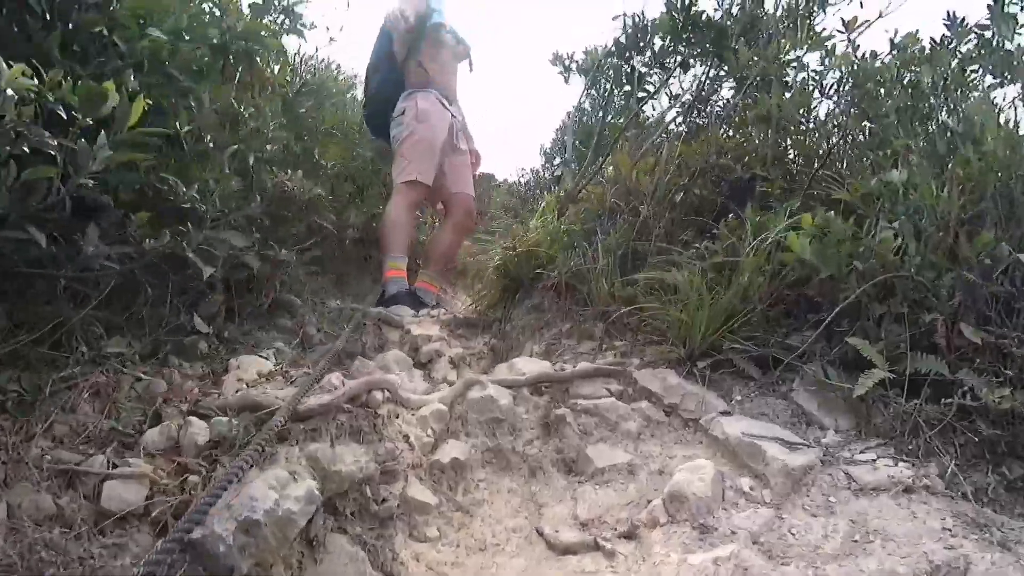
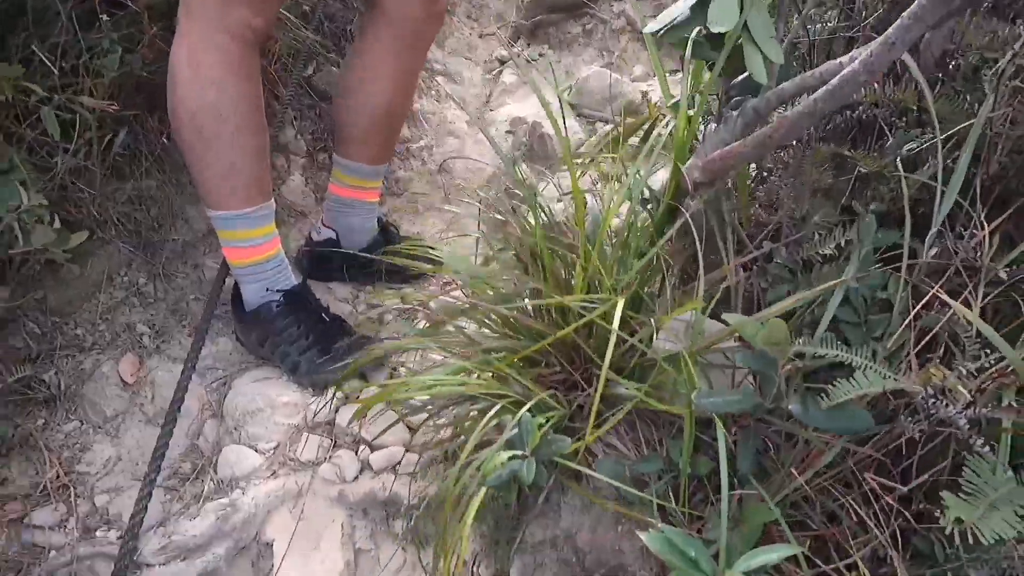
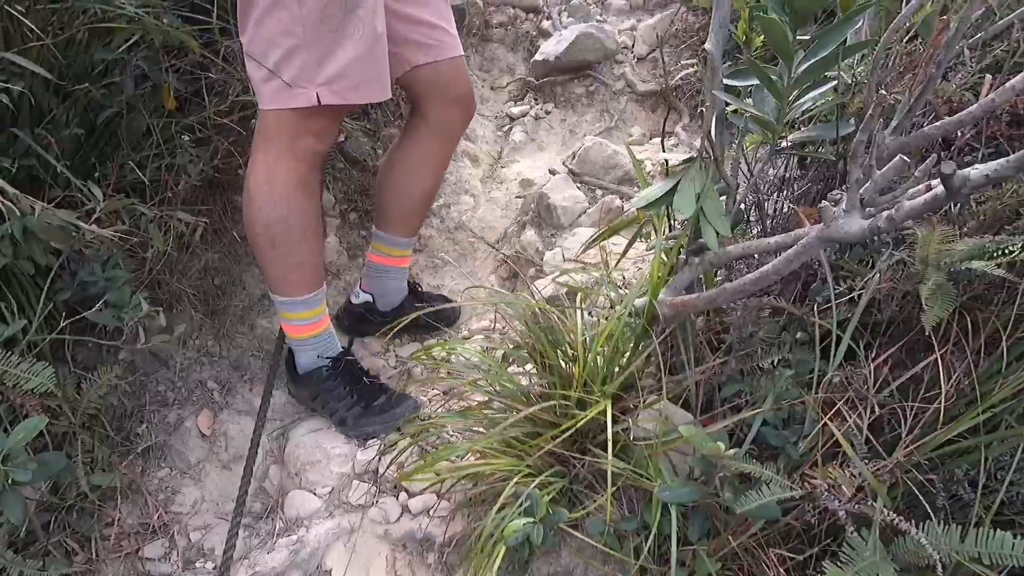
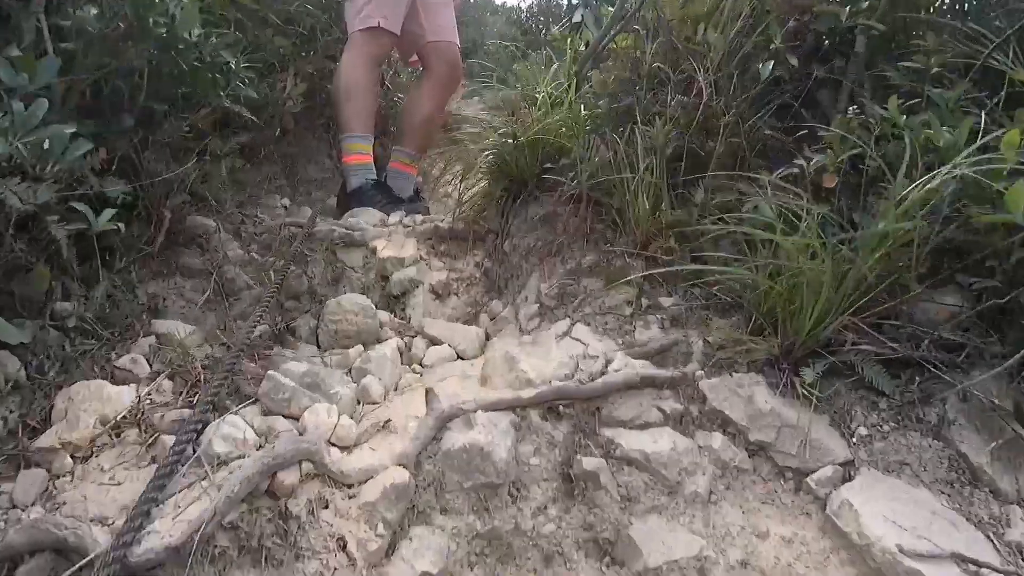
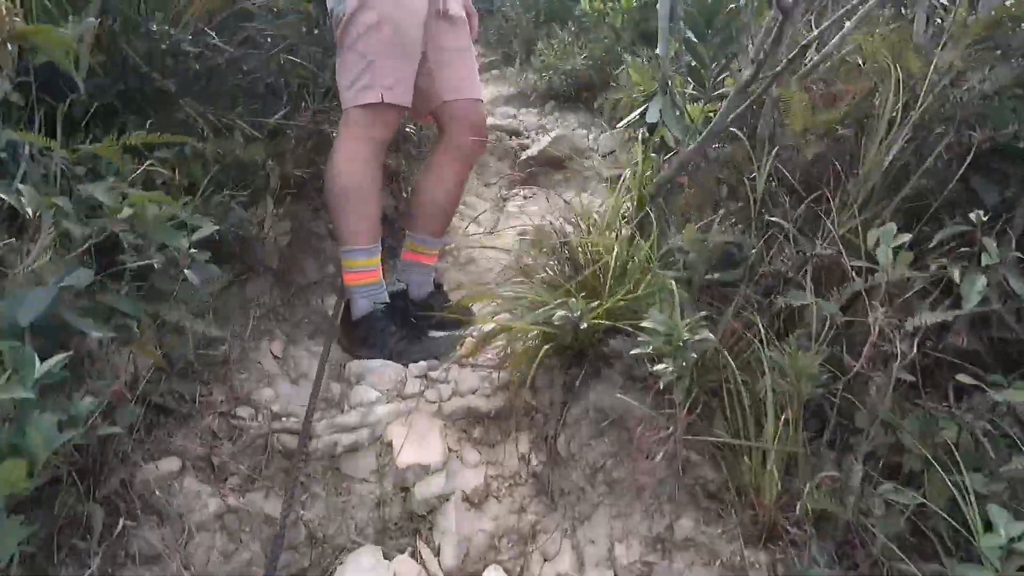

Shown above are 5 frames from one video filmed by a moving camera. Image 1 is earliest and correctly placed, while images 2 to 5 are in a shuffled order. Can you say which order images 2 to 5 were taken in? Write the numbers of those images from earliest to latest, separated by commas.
4, 5, 2, 3
